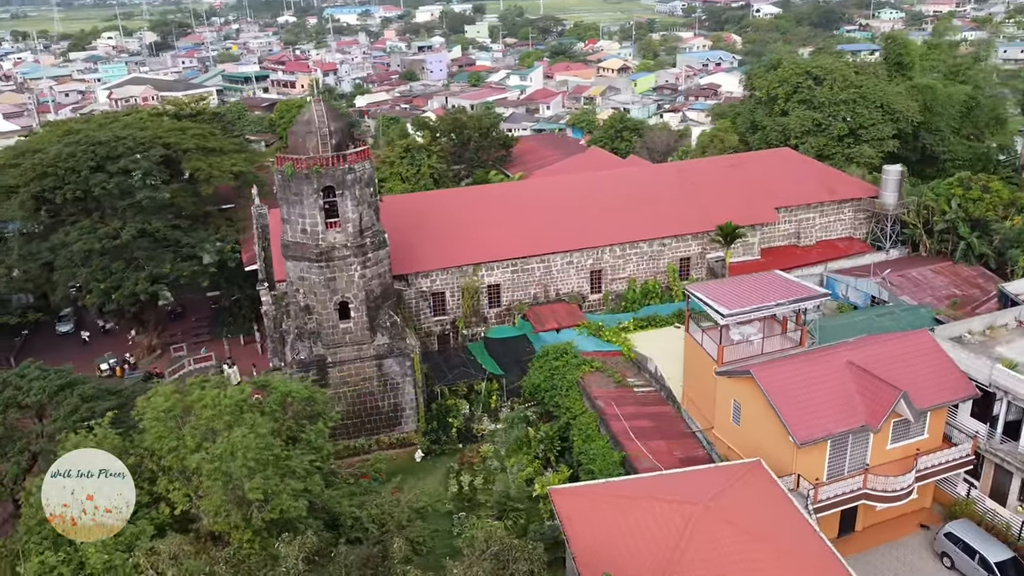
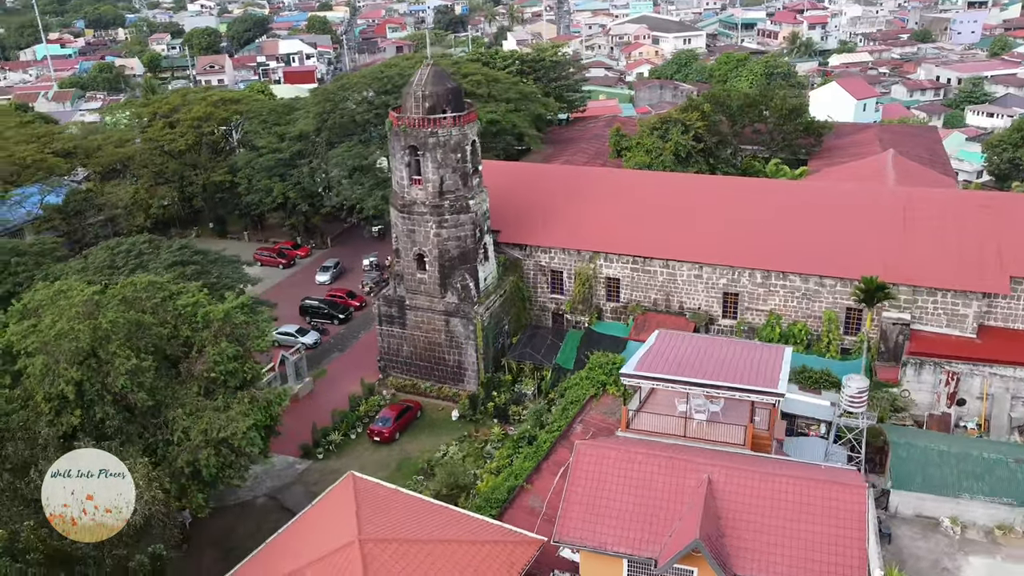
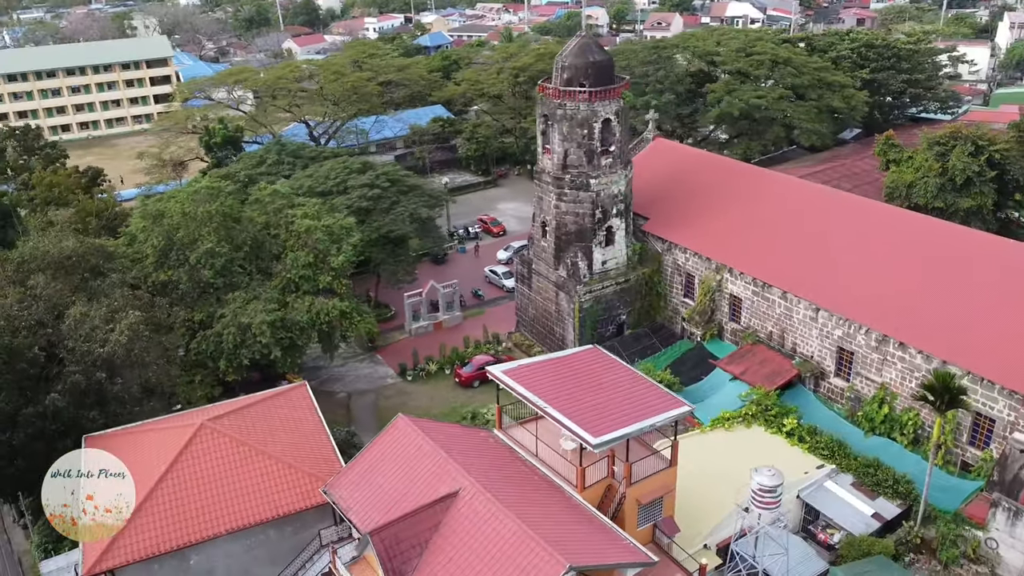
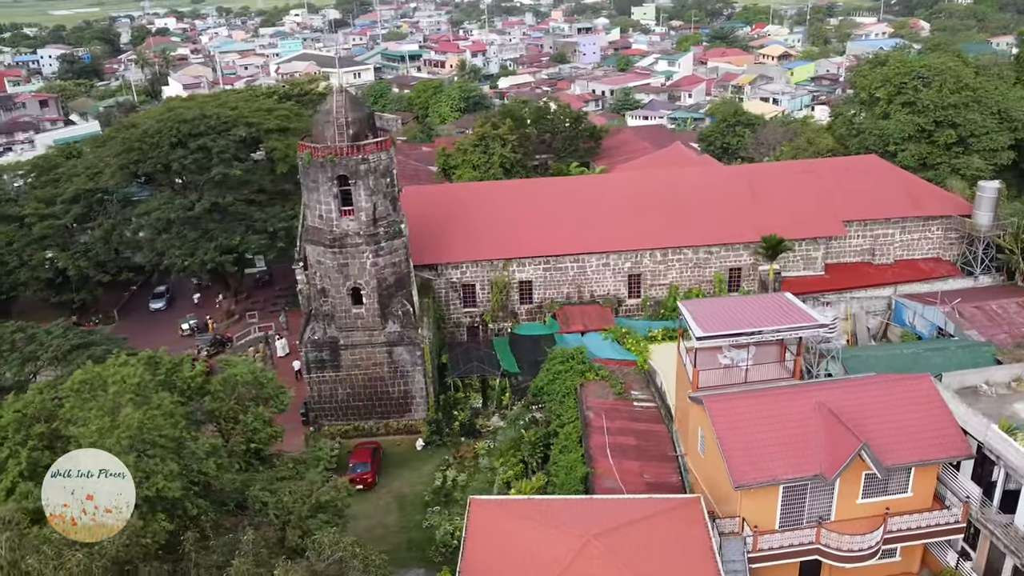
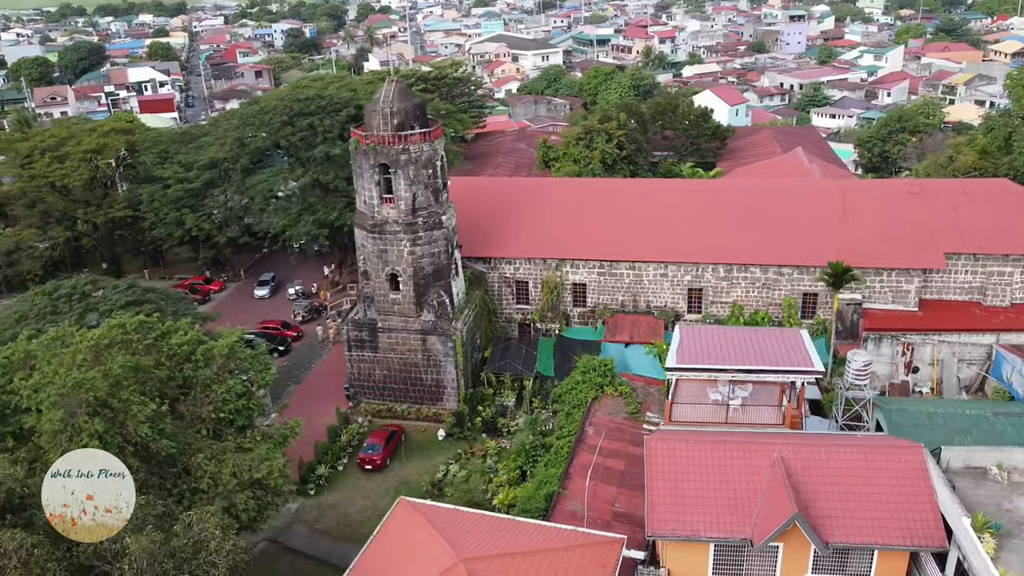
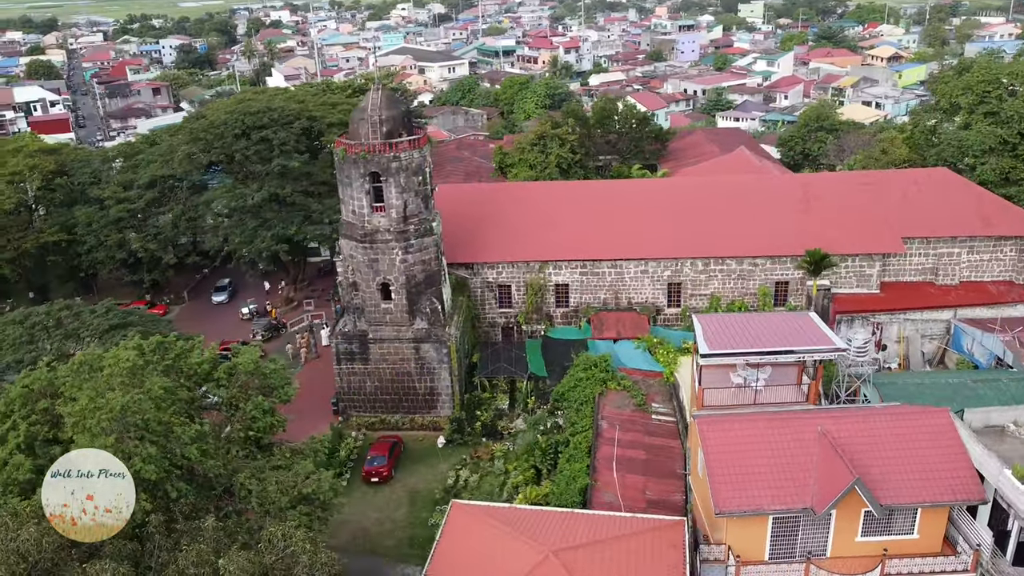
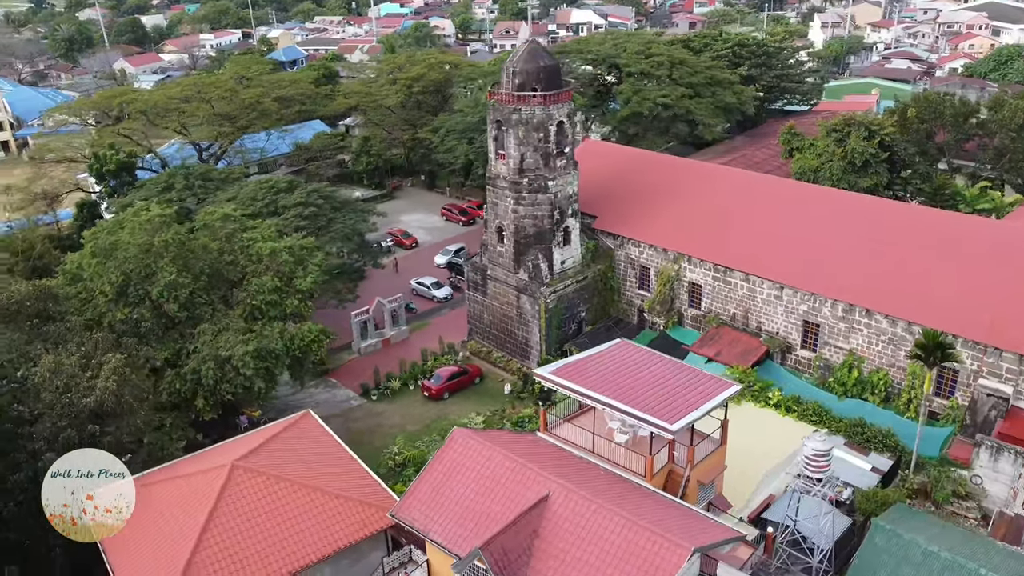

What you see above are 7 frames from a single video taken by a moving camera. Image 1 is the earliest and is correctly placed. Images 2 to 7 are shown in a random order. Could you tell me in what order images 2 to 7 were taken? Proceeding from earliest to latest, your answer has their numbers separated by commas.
4, 6, 5, 2, 7, 3
